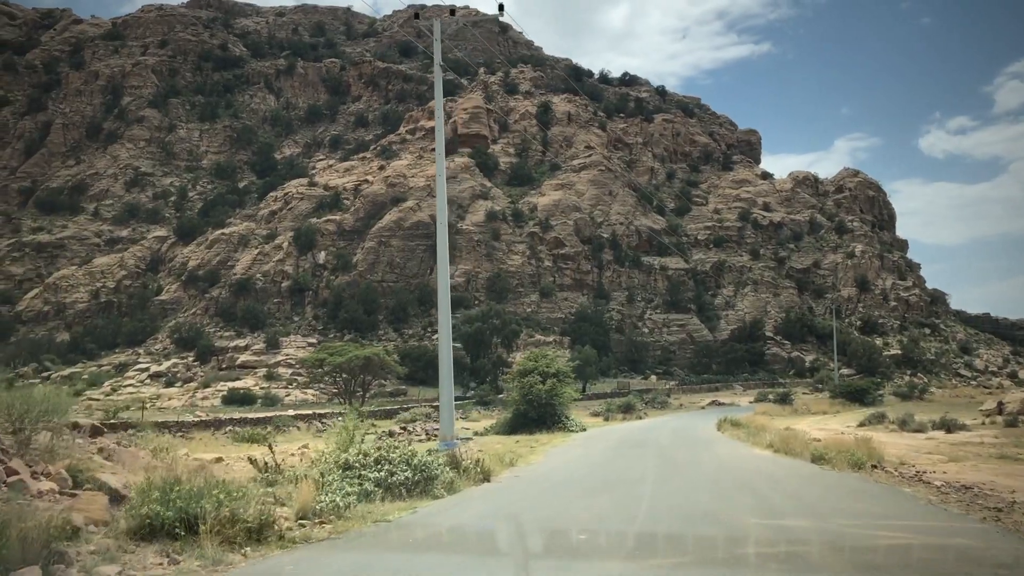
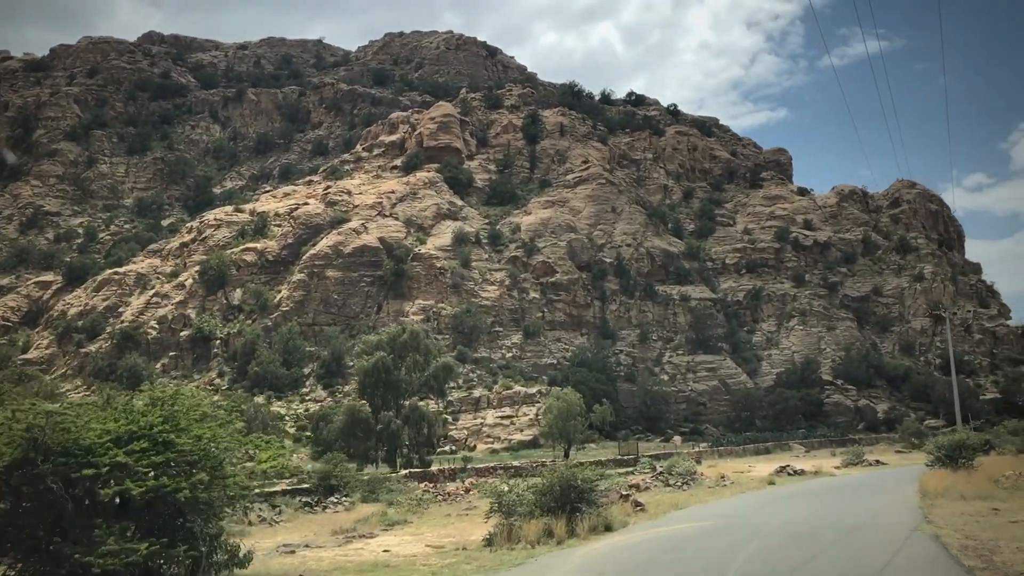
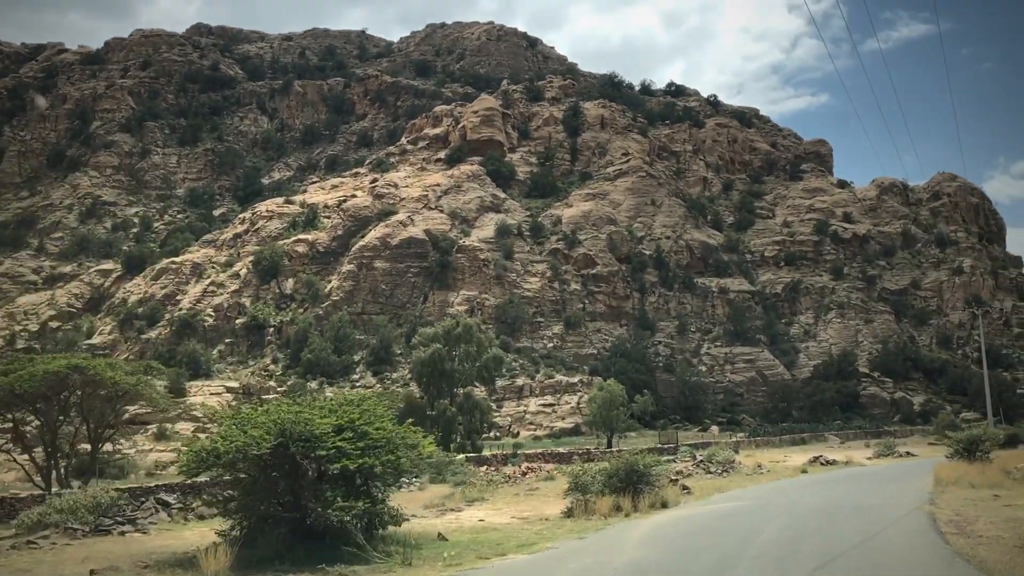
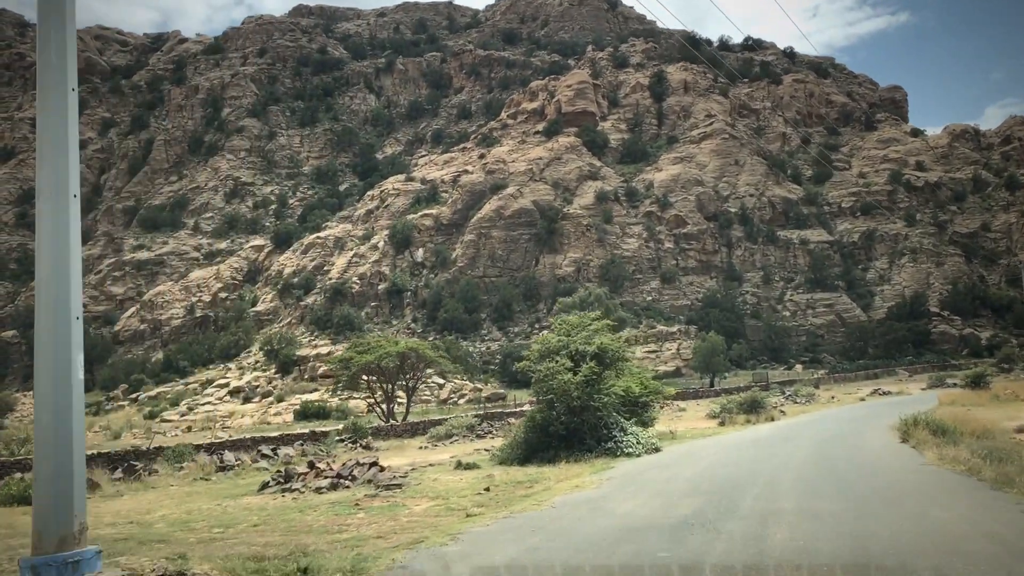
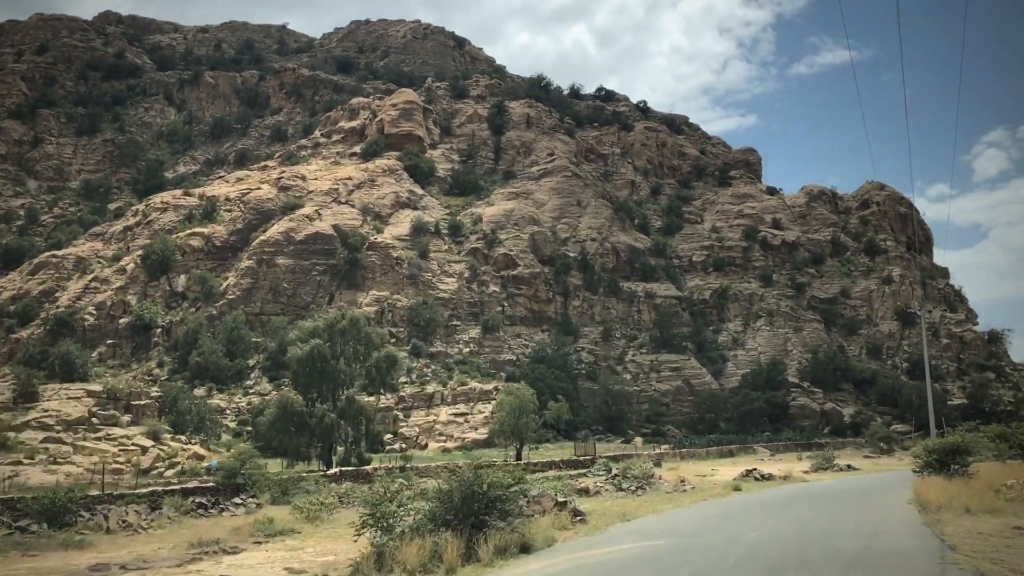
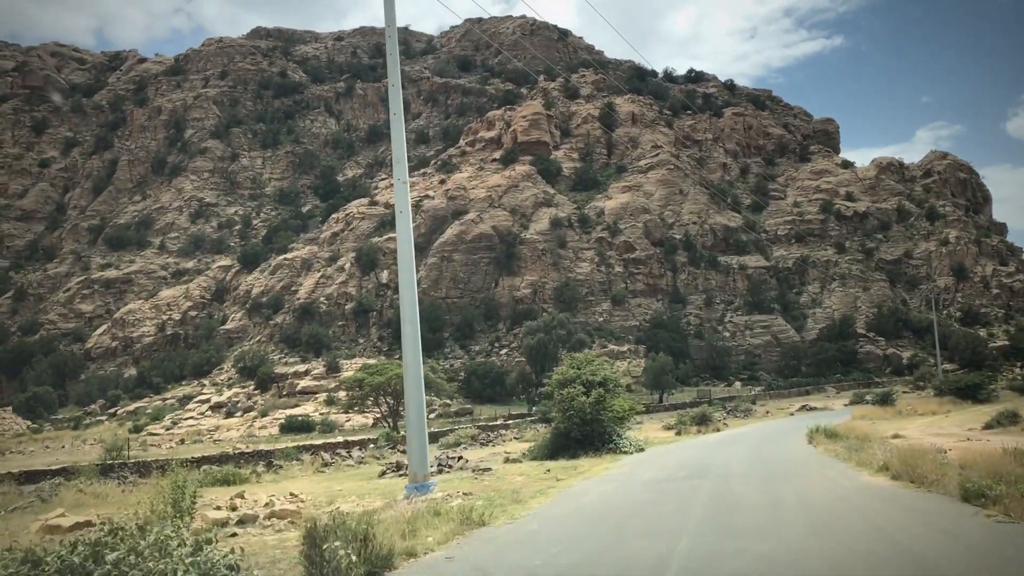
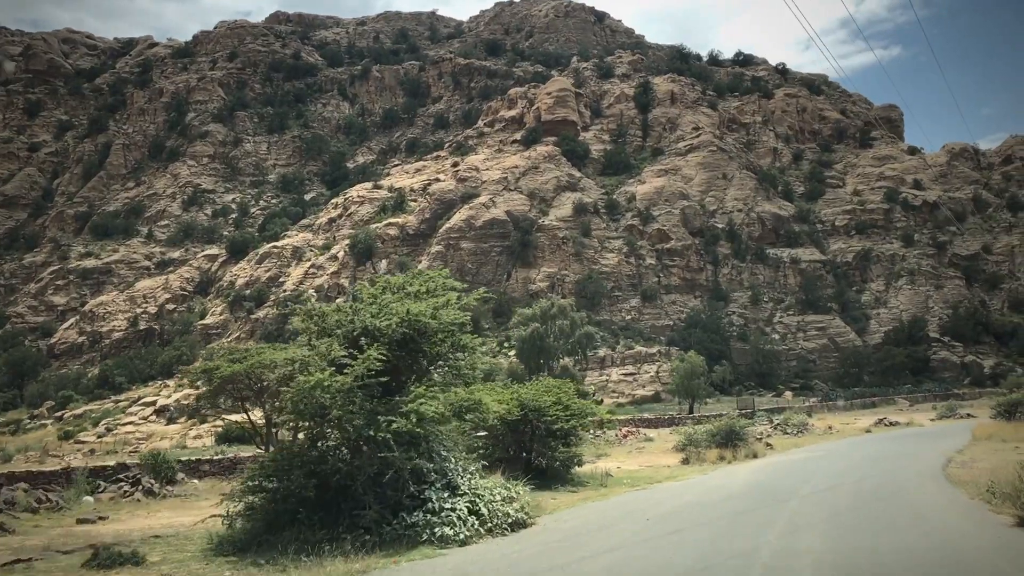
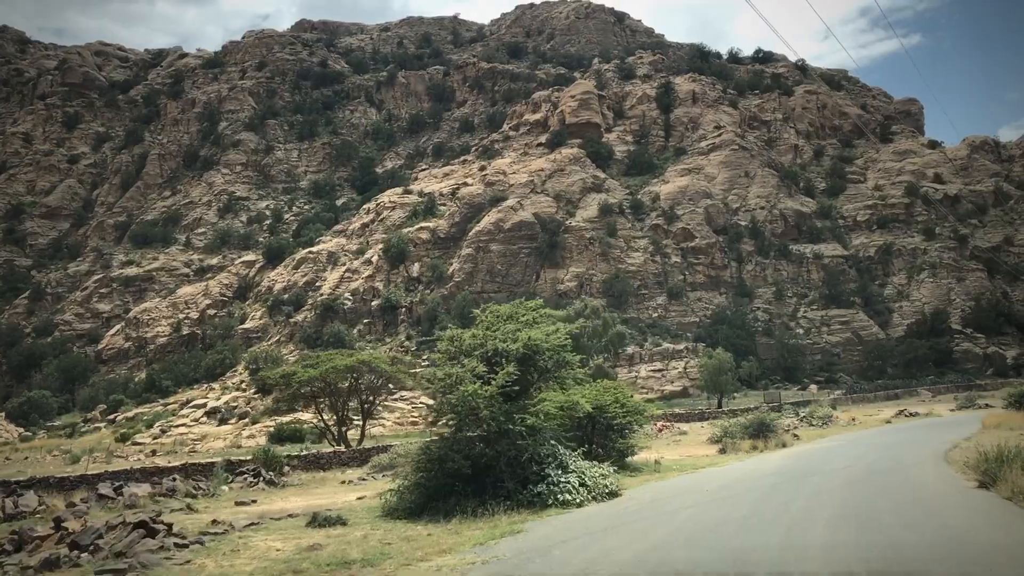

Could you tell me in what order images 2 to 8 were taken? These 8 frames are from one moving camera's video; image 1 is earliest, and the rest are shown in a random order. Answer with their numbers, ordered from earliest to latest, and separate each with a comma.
6, 4, 8, 7, 3, 2, 5
